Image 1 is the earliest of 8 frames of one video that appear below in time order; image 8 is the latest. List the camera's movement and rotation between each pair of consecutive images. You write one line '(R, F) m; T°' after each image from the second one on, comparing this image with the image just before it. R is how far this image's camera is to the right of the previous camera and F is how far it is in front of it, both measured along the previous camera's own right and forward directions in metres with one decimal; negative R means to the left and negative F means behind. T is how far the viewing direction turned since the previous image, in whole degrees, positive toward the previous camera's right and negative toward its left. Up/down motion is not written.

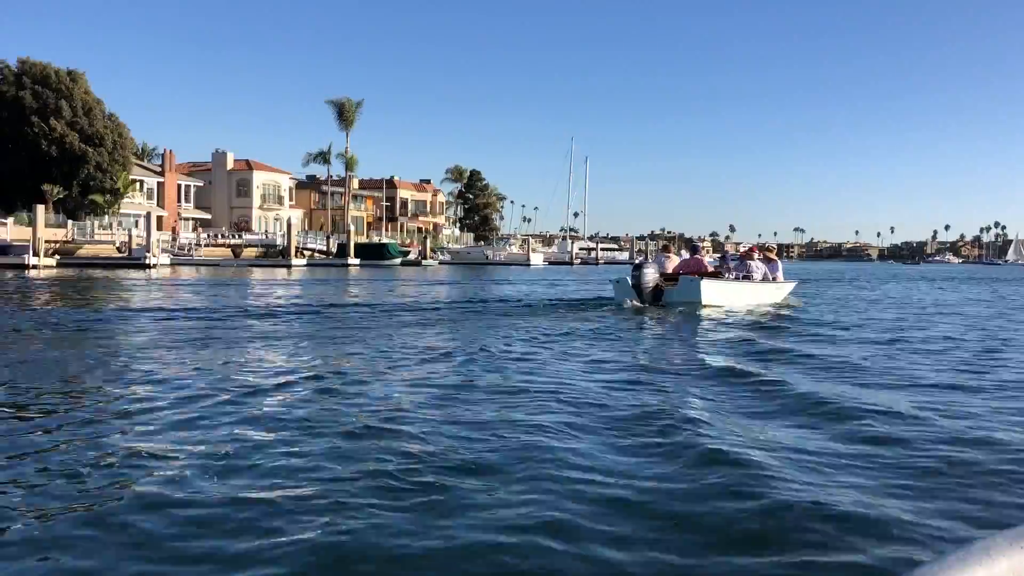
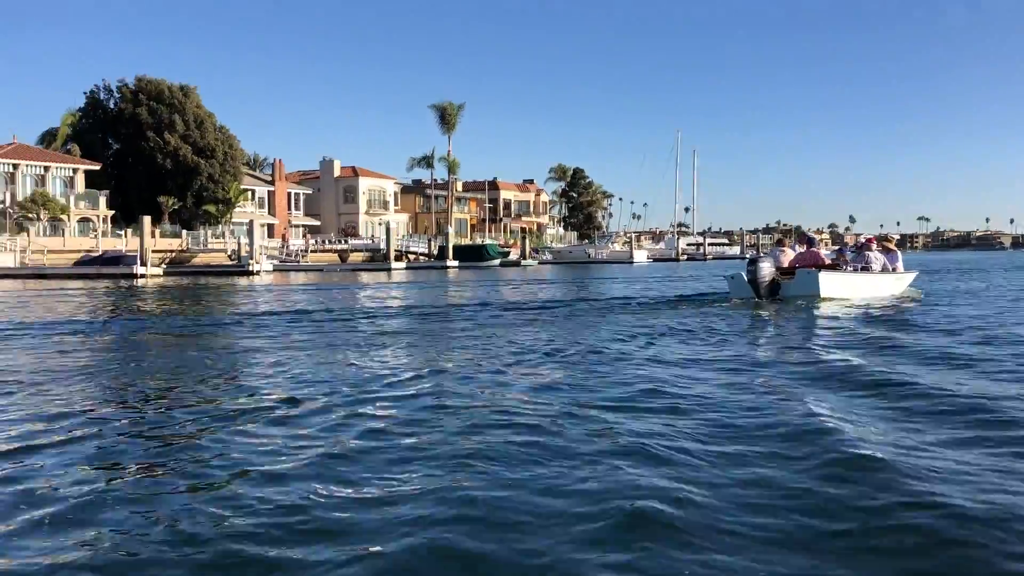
(+0.3, +0.6) m; -7°
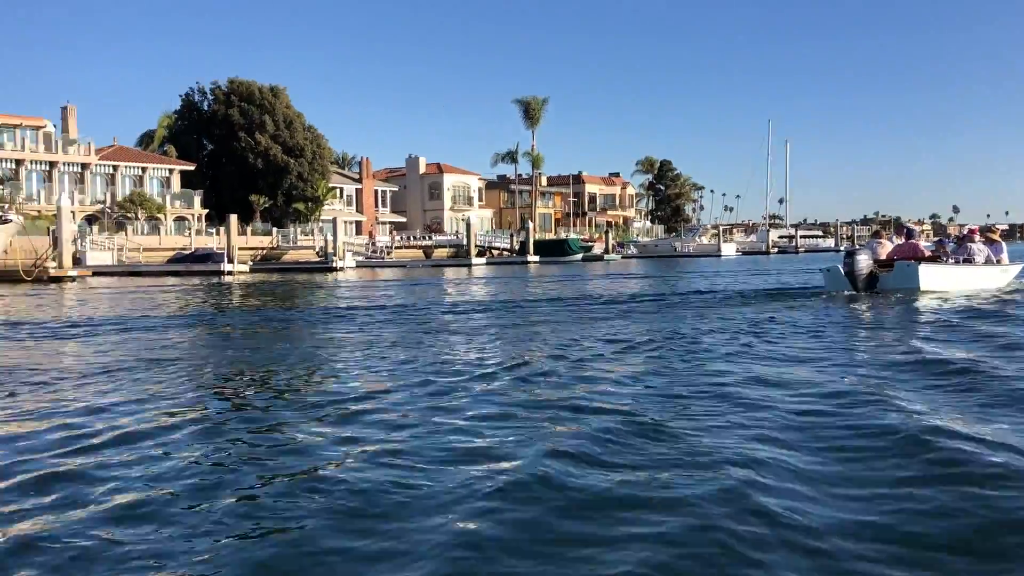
(+0.2, +0.2) m; -6°
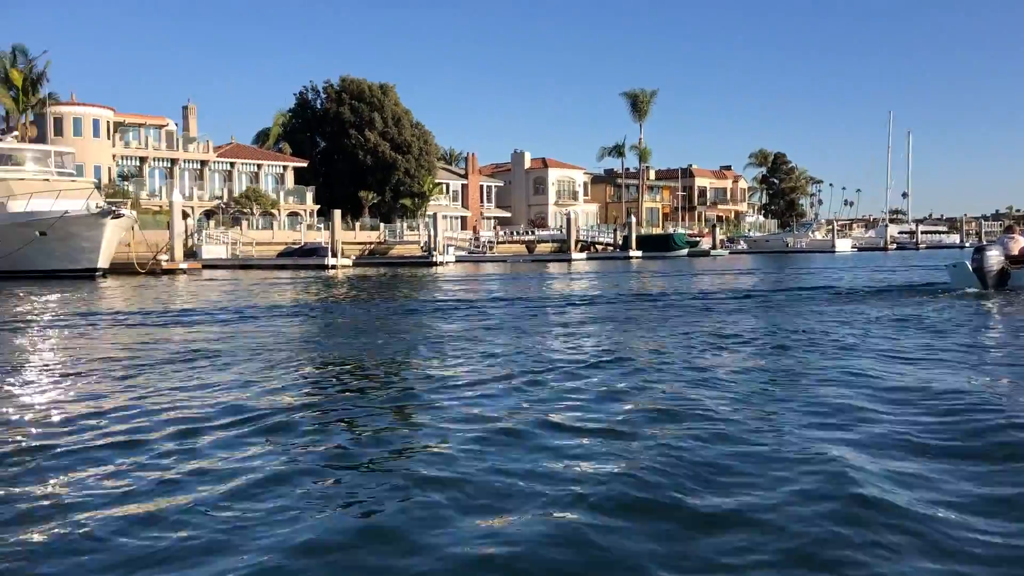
(+0.3, +0.2) m; -7°
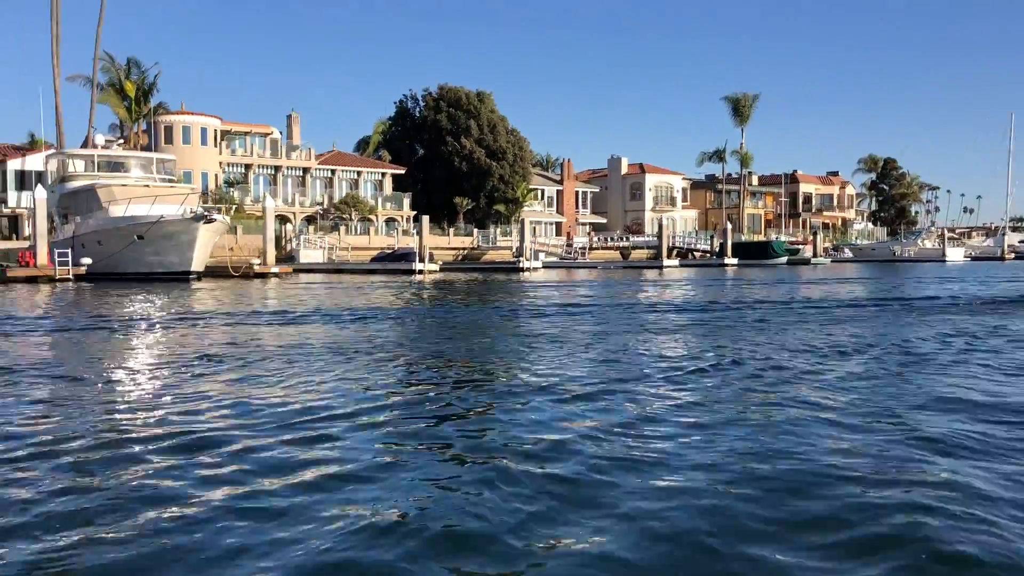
(+0.3, +0.2) m; -6°
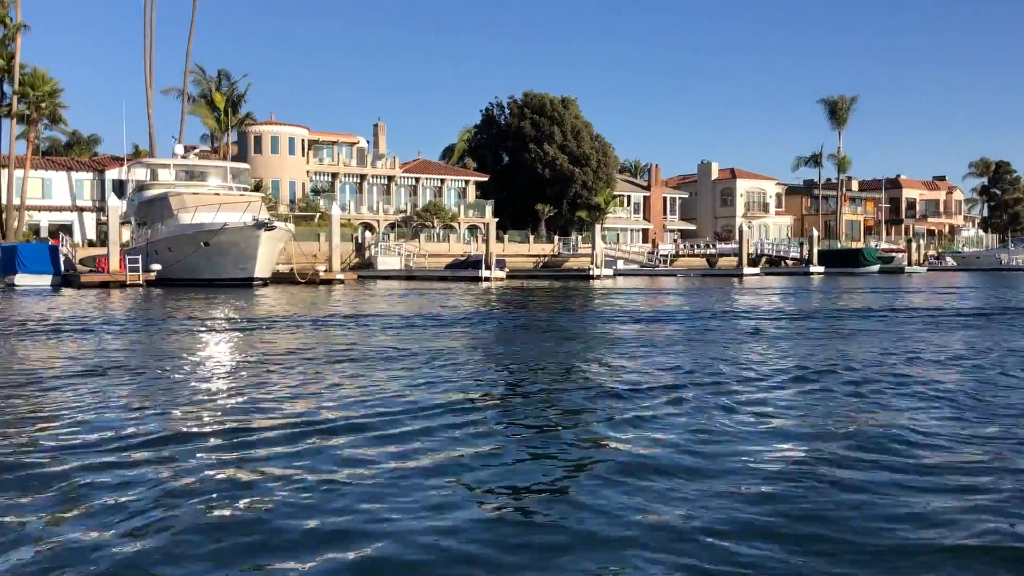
(+0.7, +0.3) m; -6°
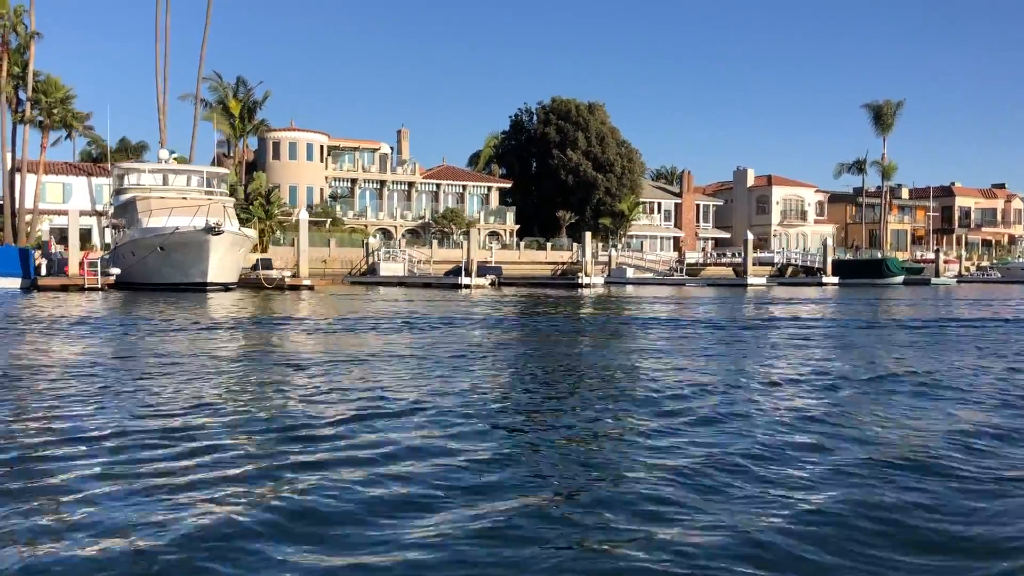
(+1.9, +0.6) m; -4°
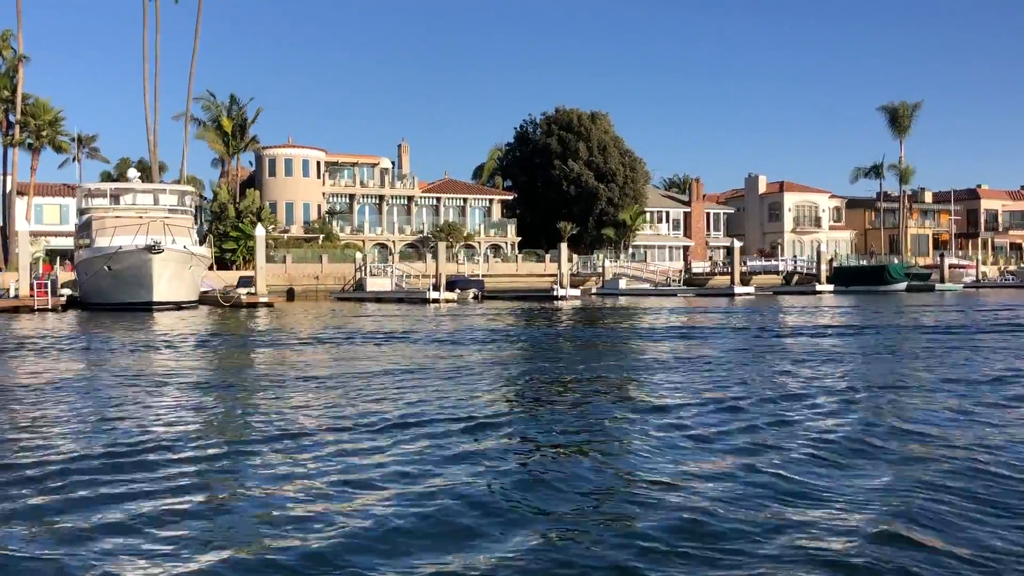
(+1.5, +0.5) m; -2°
